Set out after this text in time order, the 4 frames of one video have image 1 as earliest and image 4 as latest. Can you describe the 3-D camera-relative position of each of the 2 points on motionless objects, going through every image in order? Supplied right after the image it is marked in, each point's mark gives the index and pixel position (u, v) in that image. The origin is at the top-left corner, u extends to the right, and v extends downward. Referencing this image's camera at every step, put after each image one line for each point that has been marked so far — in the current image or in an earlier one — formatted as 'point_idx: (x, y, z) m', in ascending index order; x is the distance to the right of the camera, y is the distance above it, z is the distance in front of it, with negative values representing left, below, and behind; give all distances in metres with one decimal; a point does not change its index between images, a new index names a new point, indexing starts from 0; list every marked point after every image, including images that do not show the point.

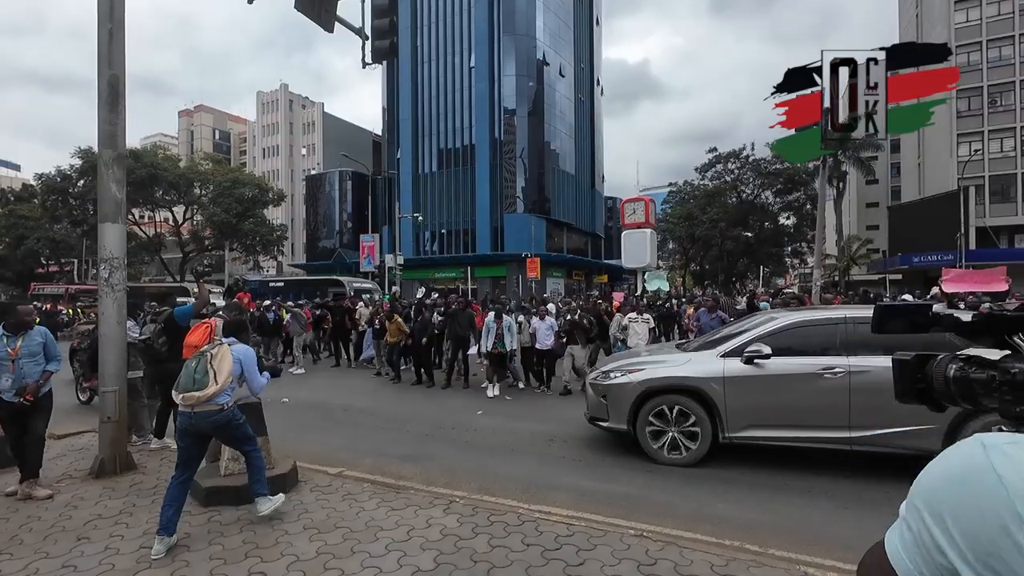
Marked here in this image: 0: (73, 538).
0: (-3.0, -1.7, +4.1) m
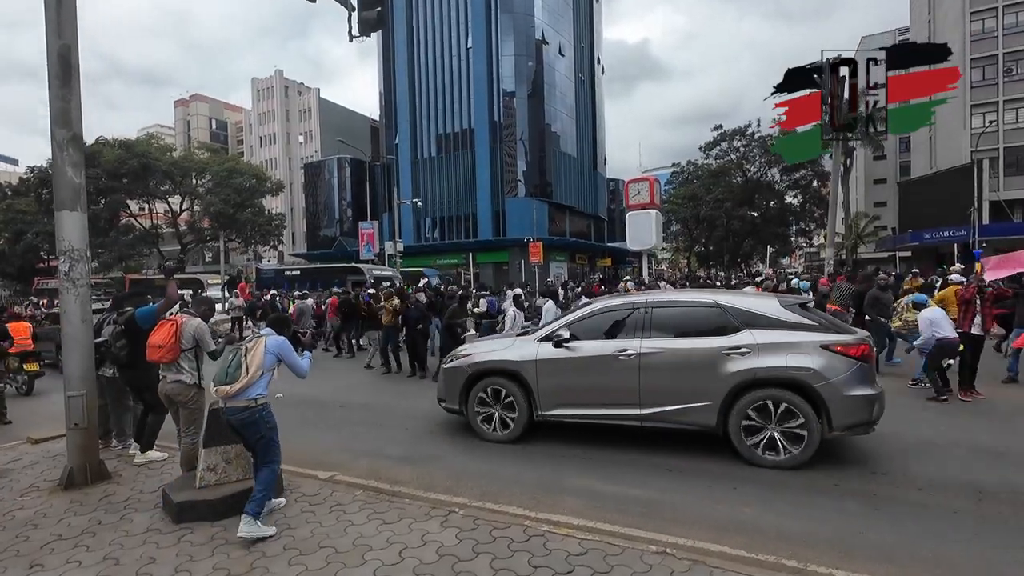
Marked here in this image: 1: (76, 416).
0: (-2.9, -1.7, +3.7) m
1: (-3.6, -1.0, +5.0) m
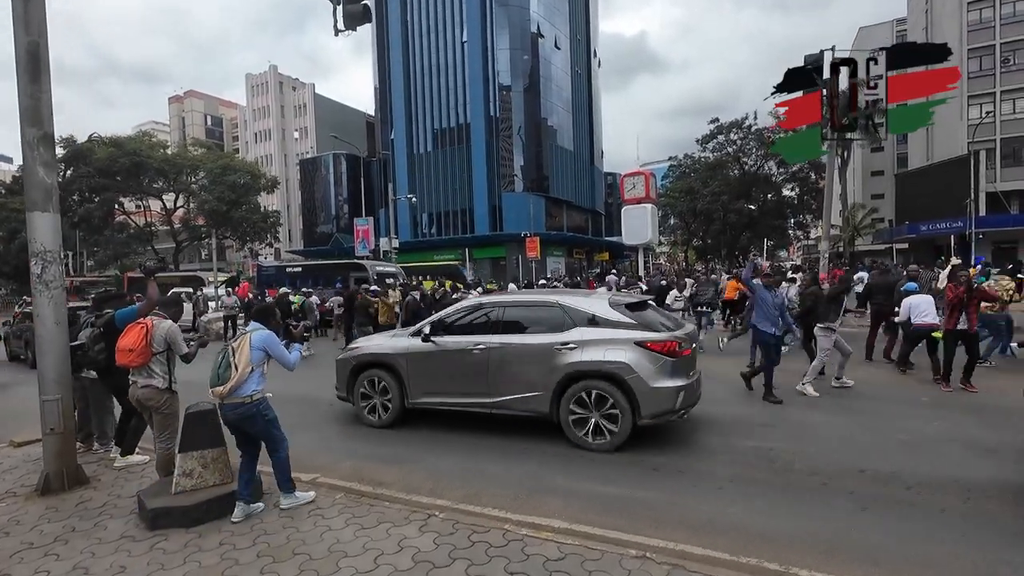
0: (-3.0, -1.7, +3.6) m
1: (-3.7, -1.1, +4.9) m
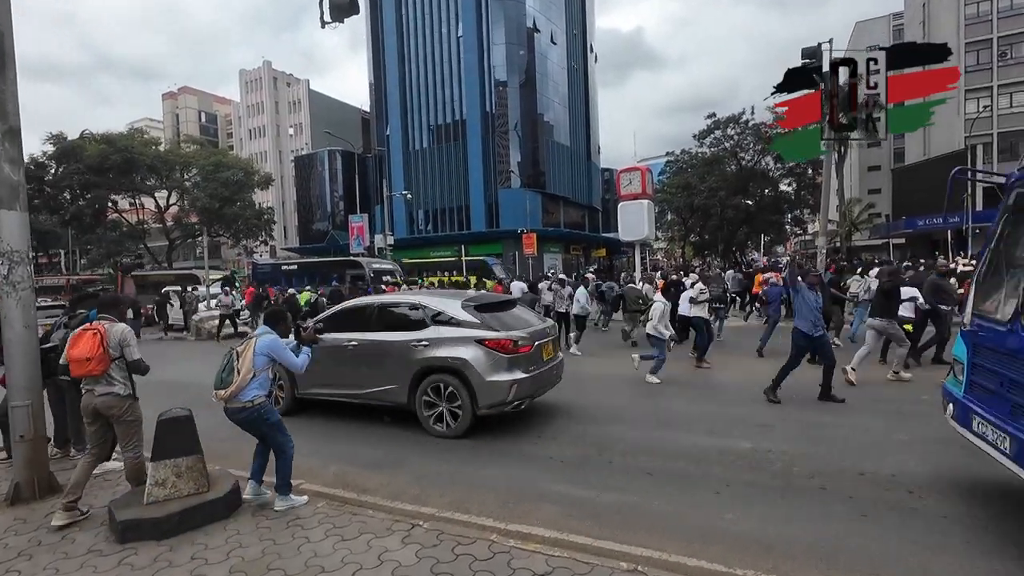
0: (-3.1, -1.7, +3.4) m
1: (-3.8, -1.1, +4.7) m
